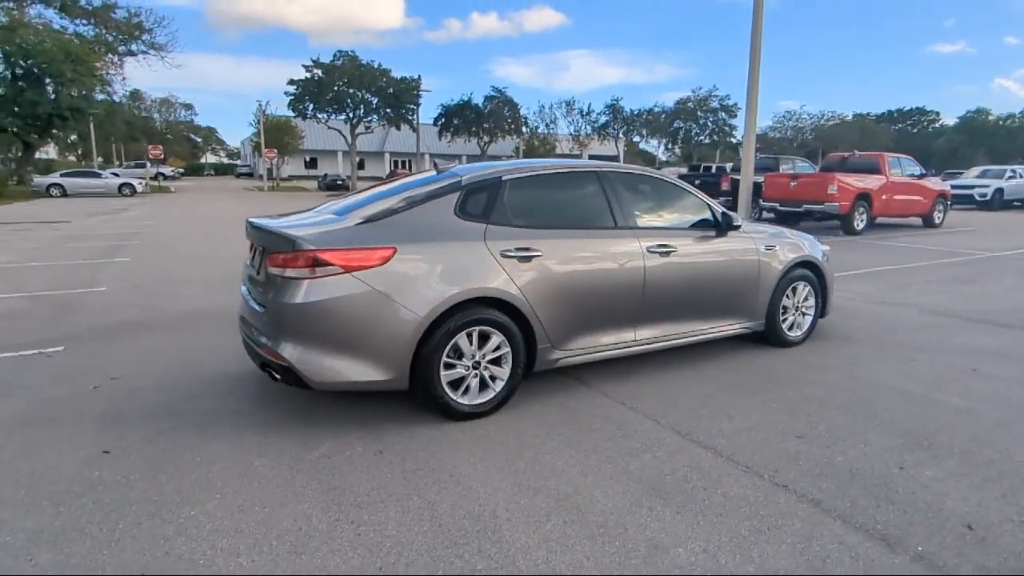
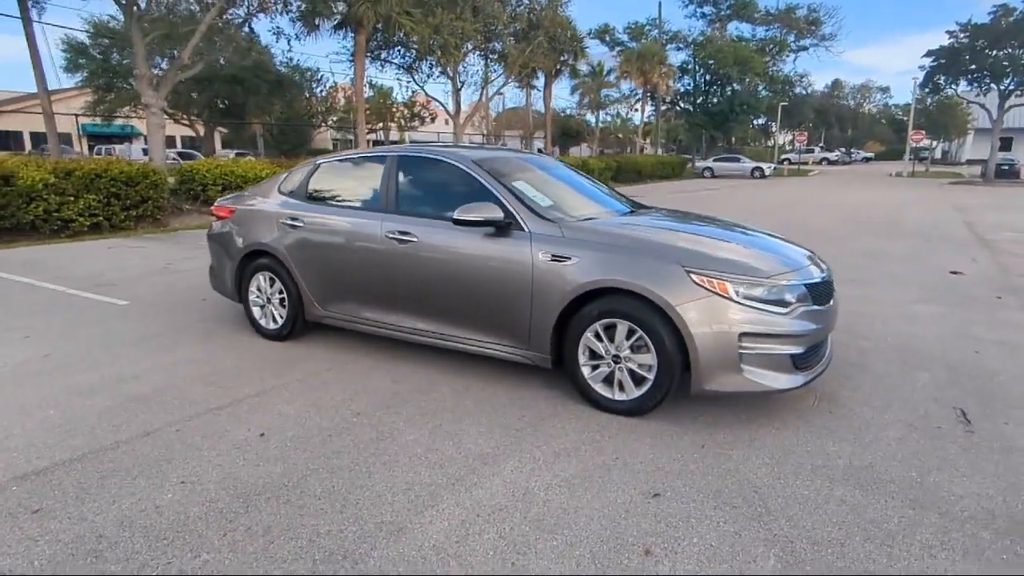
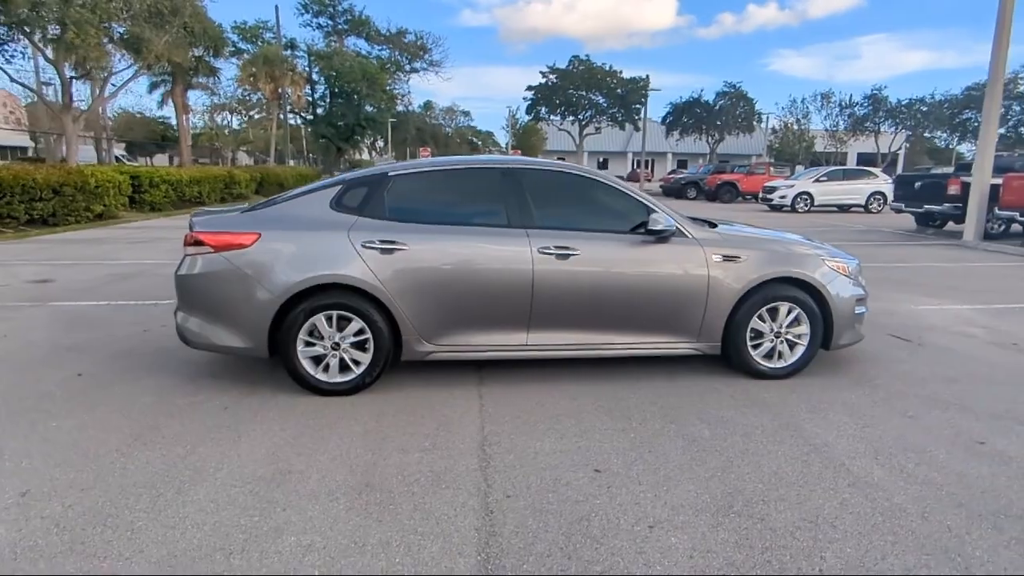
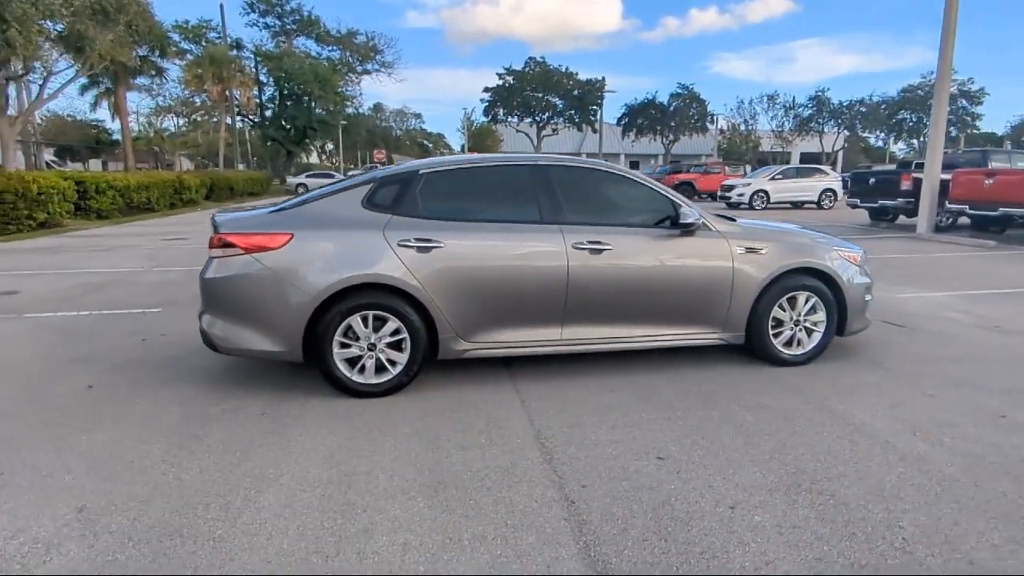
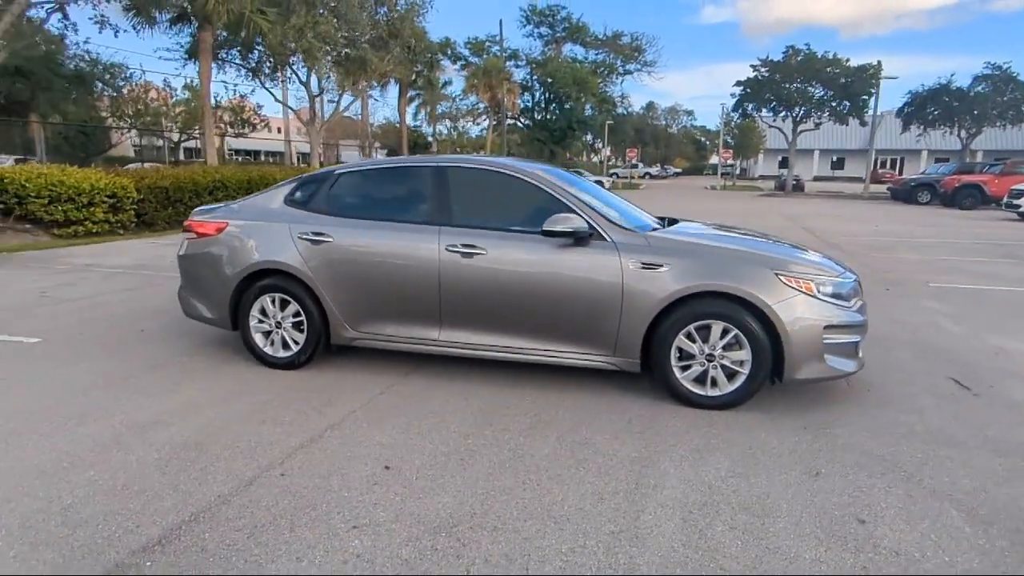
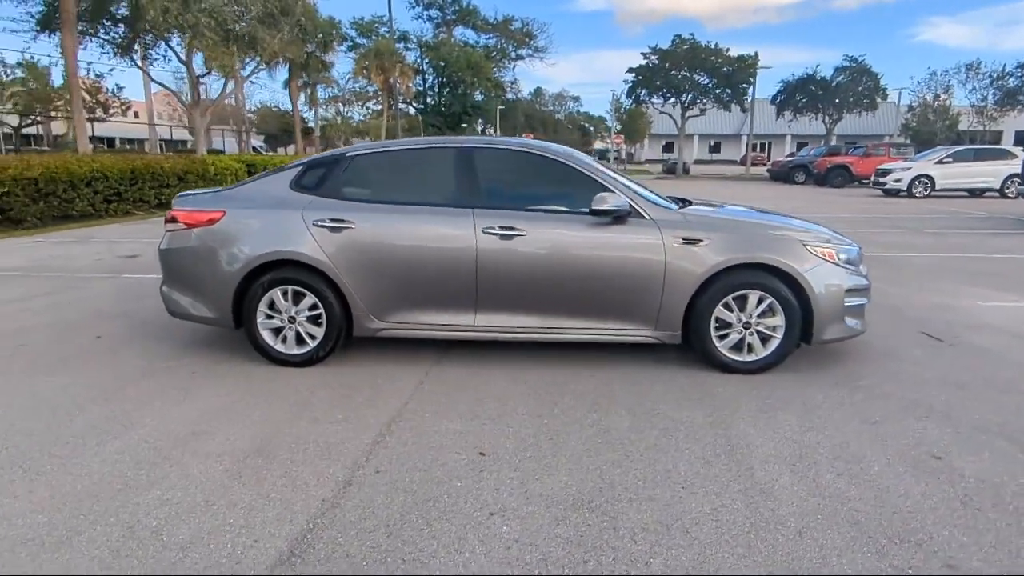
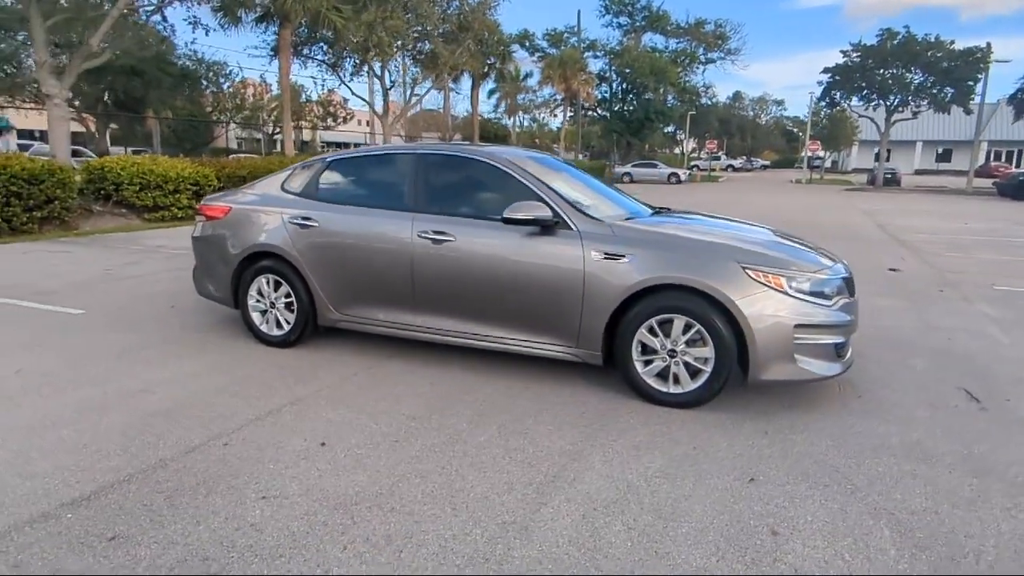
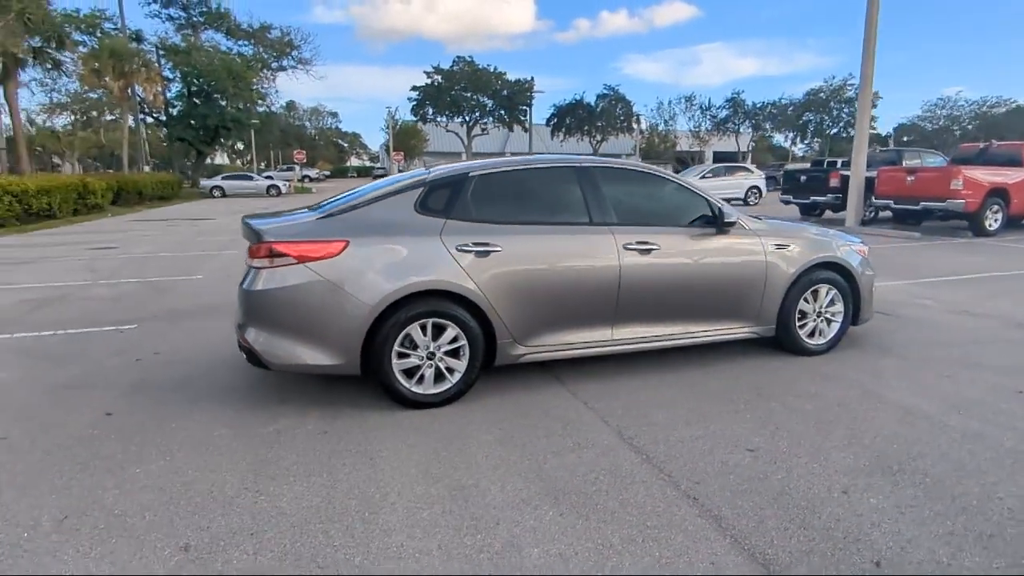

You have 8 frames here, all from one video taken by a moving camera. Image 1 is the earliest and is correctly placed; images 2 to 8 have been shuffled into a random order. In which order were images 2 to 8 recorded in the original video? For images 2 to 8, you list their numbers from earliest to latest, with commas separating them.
8, 4, 3, 6, 5, 7, 2
